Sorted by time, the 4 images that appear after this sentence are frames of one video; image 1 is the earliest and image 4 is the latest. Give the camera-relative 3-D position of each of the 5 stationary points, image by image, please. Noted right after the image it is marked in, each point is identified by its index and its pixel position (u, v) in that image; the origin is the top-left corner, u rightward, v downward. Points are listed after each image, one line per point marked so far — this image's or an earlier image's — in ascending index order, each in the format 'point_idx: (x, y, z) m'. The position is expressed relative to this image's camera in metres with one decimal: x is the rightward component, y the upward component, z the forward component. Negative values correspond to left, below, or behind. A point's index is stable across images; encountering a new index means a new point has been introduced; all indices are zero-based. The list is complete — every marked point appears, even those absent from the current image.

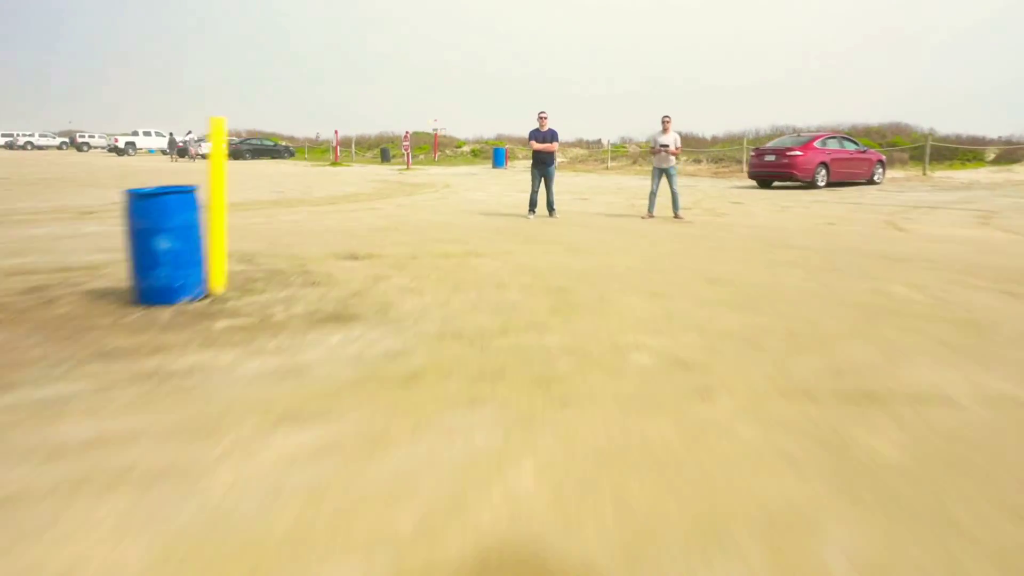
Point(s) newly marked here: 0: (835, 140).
0: (+3.6, +1.6, +8.7) m
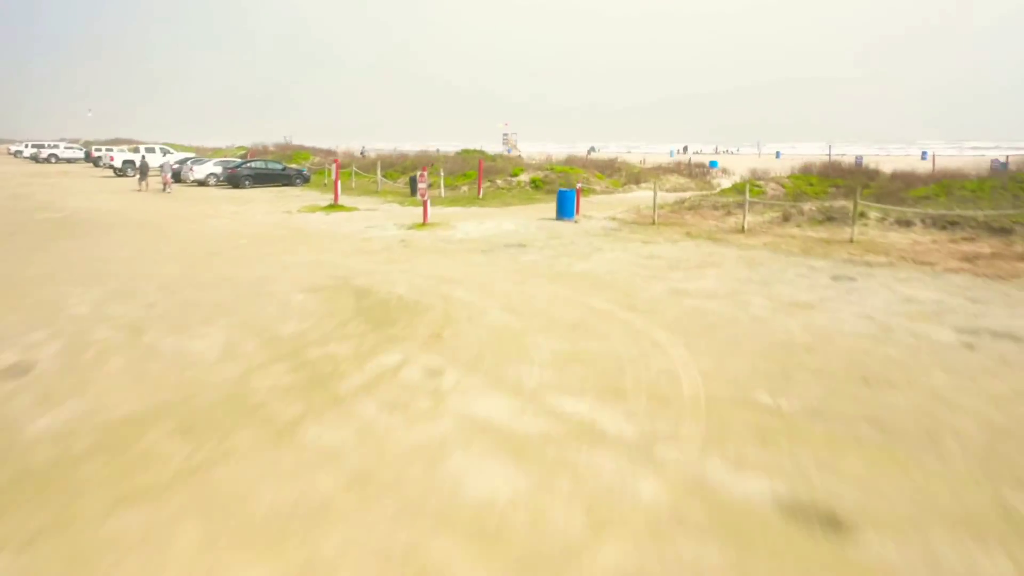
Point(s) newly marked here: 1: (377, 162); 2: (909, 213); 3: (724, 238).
0: (+3.9, +0.1, +3.2) m
1: (-3.4, +3.0, +19.5) m
2: (+4.0, +0.8, +7.9) m
3: (+2.2, +0.5, +8.1) m
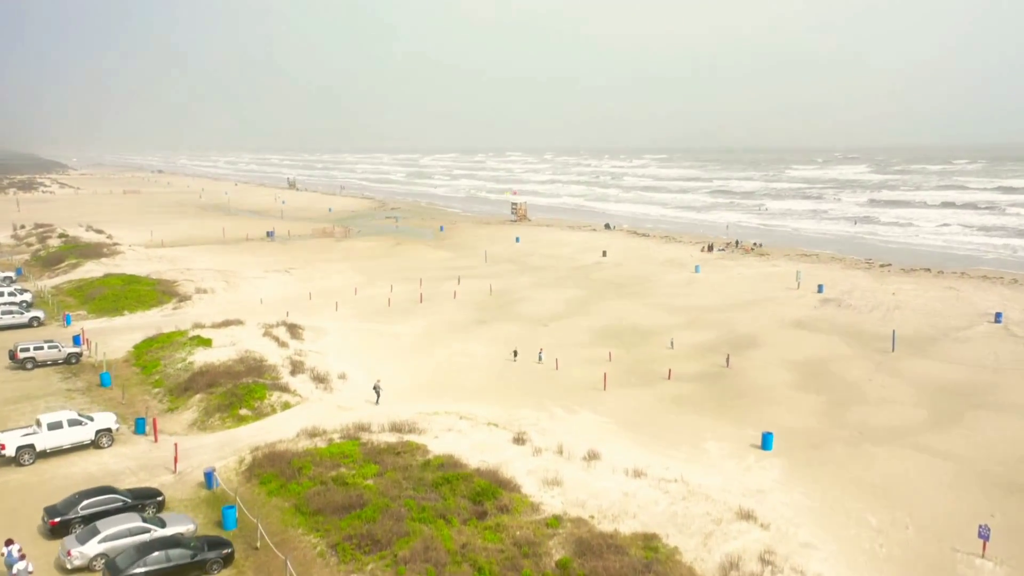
0: (+3.6, -6.7, -1.7) m
1: (-3.4, -4.0, +14.8) m
2: (+3.8, -6.1, +3.1) m
3: (+2.0, -6.4, +3.3) m
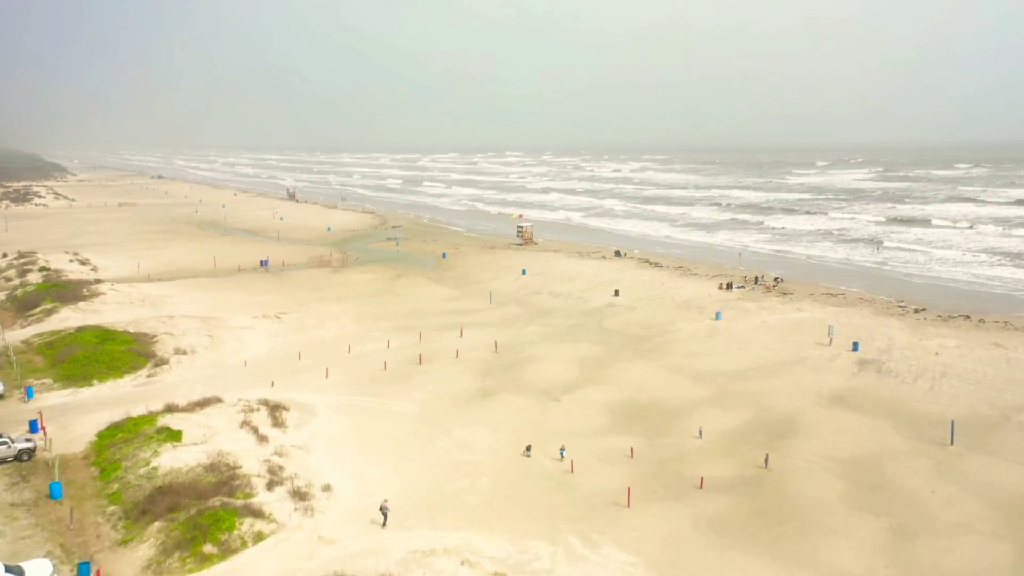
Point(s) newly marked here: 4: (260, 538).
0: (+3.8, -9.3, -4.7) m
1: (-3.2, -6.5, +11.8) m
2: (+4.0, -8.7, +0.1) m
3: (+2.2, -9.0, +0.3) m
4: (-5.7, -5.6, +17.7) m
